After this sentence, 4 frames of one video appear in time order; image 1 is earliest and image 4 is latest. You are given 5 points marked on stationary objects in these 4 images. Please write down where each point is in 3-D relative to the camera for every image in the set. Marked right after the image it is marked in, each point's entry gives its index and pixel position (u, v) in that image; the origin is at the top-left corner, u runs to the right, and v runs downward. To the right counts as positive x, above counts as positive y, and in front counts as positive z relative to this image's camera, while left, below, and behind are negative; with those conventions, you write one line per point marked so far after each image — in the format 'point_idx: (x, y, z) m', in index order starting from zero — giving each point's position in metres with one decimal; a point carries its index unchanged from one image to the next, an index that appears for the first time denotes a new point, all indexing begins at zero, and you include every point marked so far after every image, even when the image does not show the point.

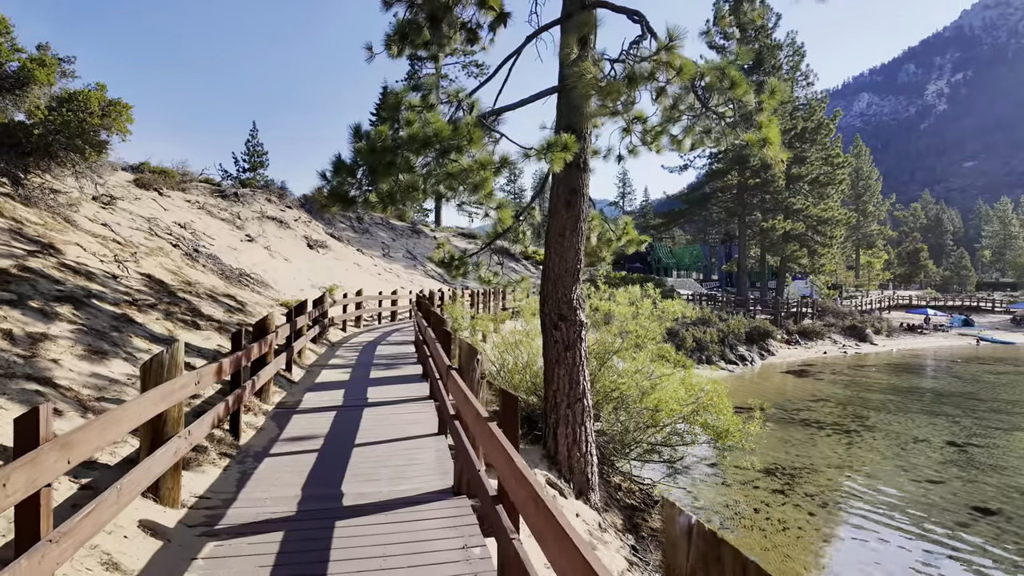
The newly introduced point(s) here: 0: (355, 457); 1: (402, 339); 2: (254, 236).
0: (-1.0, -1.1, +4.1) m
1: (-1.9, -0.9, +11.1) m
2: (-7.7, +1.6, +18.6) m
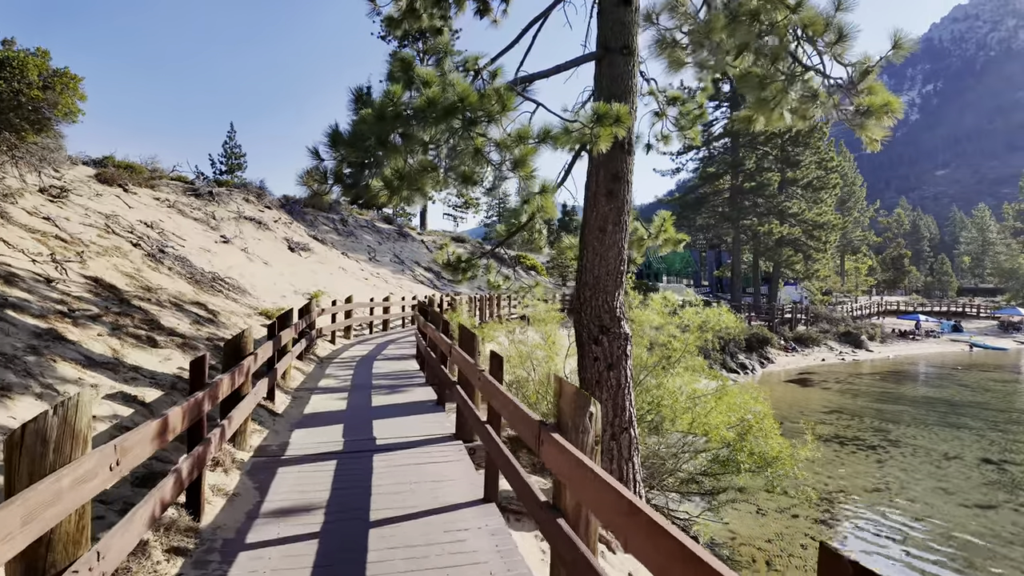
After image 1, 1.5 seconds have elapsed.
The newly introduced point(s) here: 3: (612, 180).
0: (-0.6, -1.2, +2.7) m
1: (-1.7, -1.0, +9.7) m
2: (-7.7, +1.4, +17.0) m
3: (+1.0, +1.1, +6.5) m
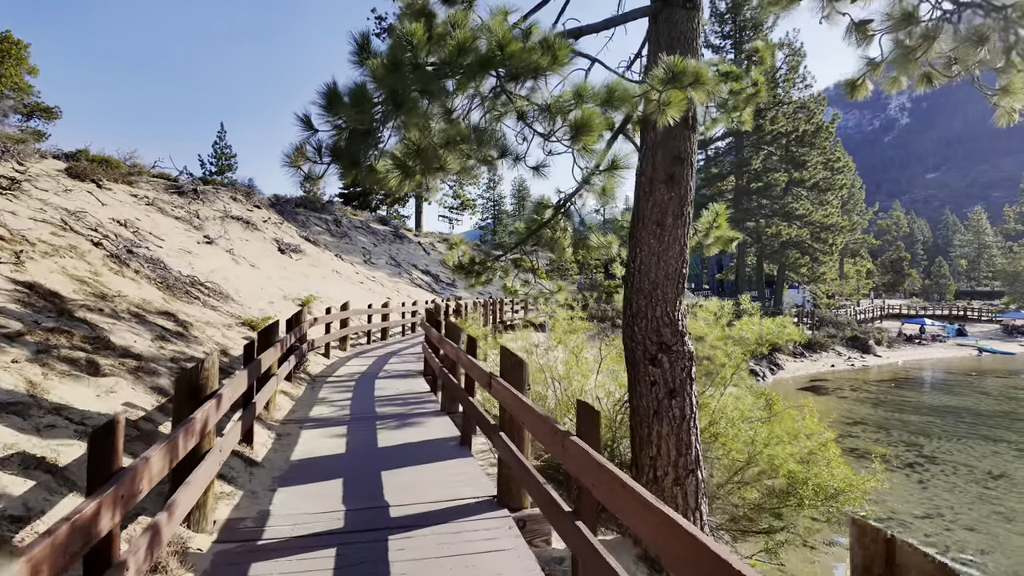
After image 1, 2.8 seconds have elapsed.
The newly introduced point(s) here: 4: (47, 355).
0: (-0.2, -1.2, +1.5) m
1: (-1.4, -1.1, +8.4) m
2: (-7.5, +1.3, +15.7) m
3: (+1.4, +1.1, +5.3) m
4: (-3.0, -0.4, +4.0) m
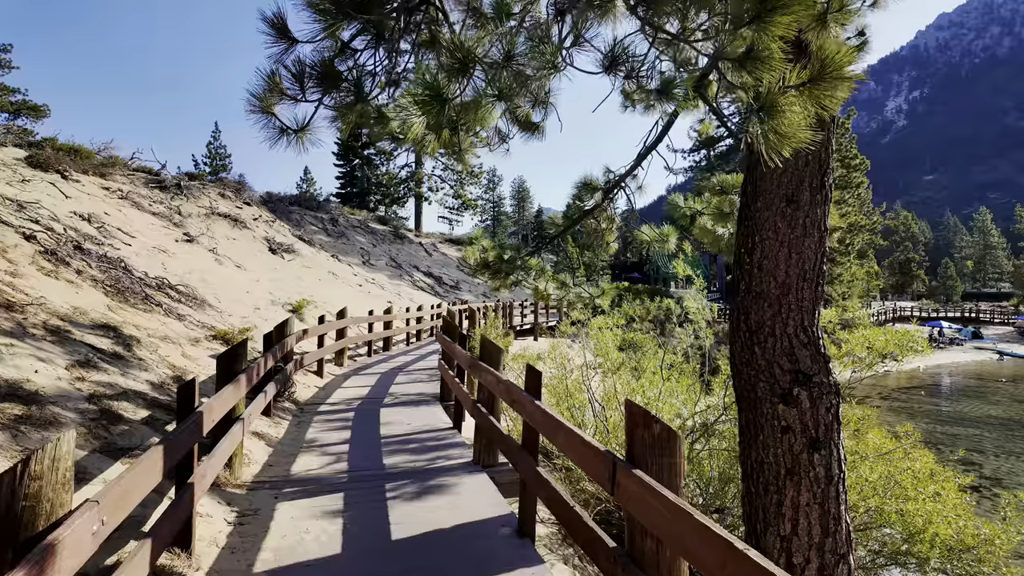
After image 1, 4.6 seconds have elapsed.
0: (+0.2, -1.2, -0.1) m
1: (-1.0, -1.1, +6.8) m
2: (-7.2, +1.2, +14.1) m
3: (+1.8, +1.0, +3.7) m
4: (-2.6, -0.5, +2.4) m
